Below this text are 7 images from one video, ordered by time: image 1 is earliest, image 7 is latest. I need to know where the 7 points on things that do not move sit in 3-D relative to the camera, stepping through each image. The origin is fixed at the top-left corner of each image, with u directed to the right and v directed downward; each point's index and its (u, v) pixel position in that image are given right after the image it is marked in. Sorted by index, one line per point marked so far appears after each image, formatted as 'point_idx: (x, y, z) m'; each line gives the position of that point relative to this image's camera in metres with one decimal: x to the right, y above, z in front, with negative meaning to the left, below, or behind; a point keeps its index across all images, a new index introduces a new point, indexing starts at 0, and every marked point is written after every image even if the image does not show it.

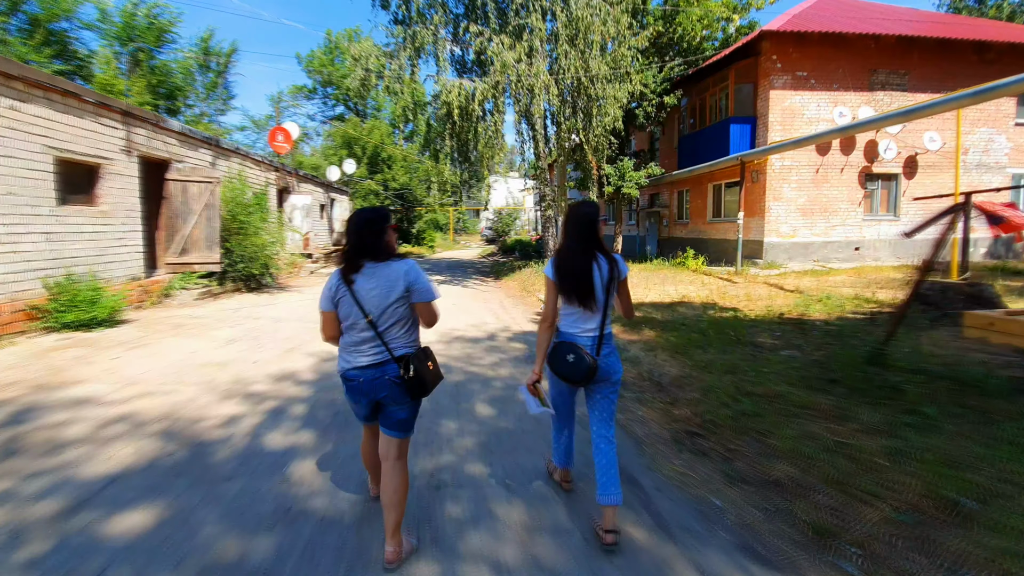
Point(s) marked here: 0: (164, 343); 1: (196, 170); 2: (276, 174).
0: (-4.4, -0.7, +6.4) m
1: (-6.2, +2.3, +9.8) m
2: (-7.1, +3.5, +15.2) m
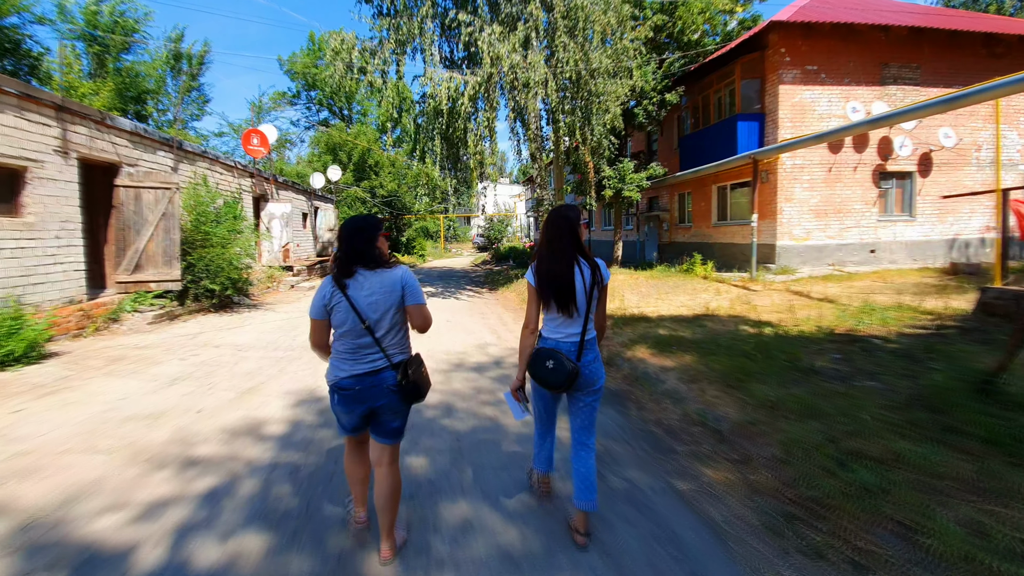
0: (-4.3, -1.0, +5.1) m
1: (-6.2, +2.0, +8.6) m
2: (-7.2, +3.0, +14.0) m
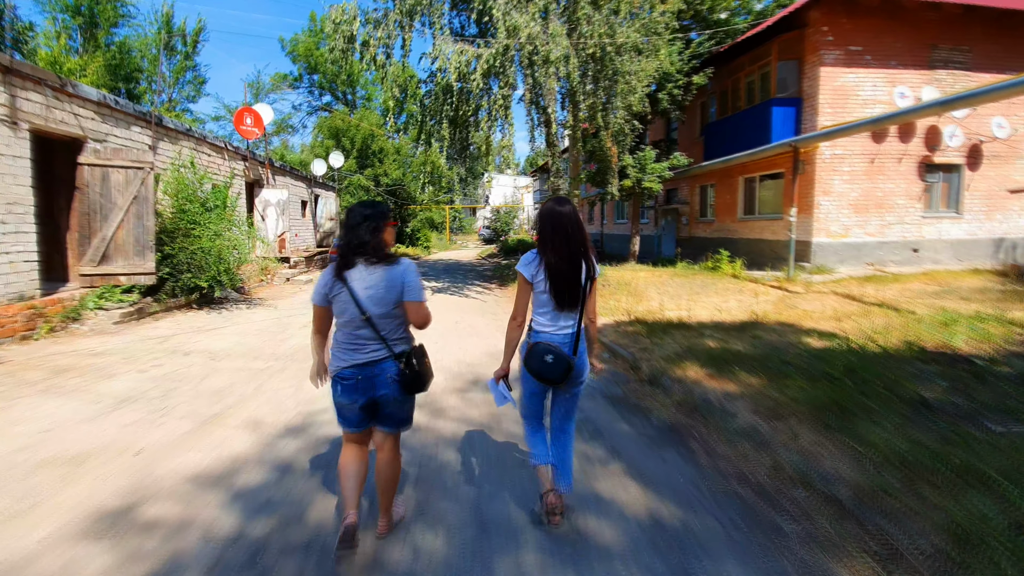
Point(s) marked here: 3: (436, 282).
0: (-4.1, -1.0, +4.1) m
1: (-5.9, +2.1, +7.5) m
2: (-6.8, +3.2, +12.9) m
3: (-2.4, +0.2, +15.7) m
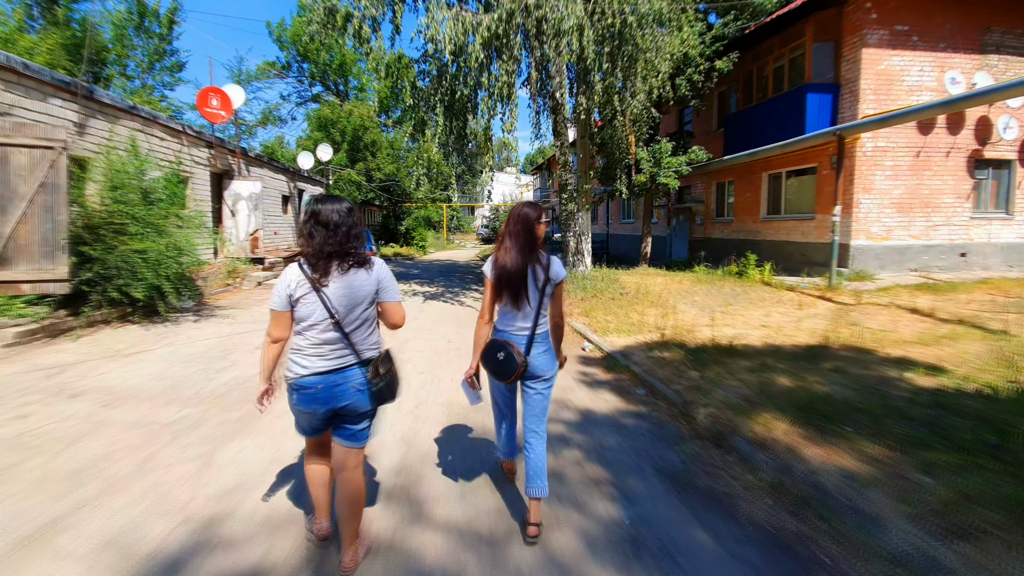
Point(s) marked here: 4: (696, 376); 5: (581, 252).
0: (-4.0, -1.1, +2.5) m
1: (-5.8, +1.9, +5.9) m
2: (-6.8, +3.1, +11.3) m
3: (-2.3, 0.0, +14.2) m
4: (+1.9, -0.9, +5.1) m
5: (+1.9, +1.0, +13.4) m
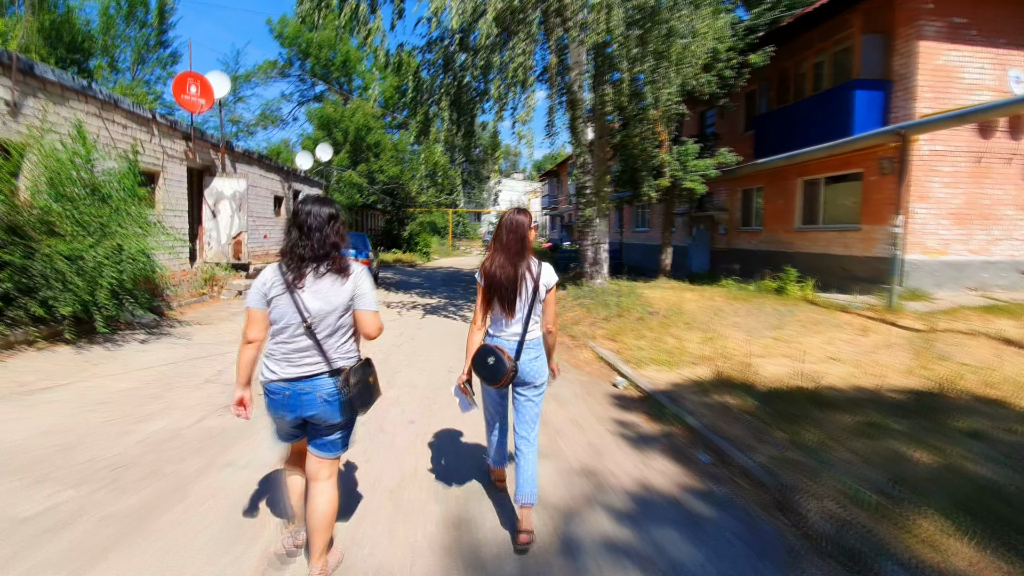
0: (-3.9, -1.2, +1.2) m
1: (-5.6, +1.8, +4.7) m
2: (-6.5, +2.9, +10.1) m
3: (-2.1, -0.3, +12.9) m
4: (+2.0, -1.1, +3.7) m
5: (+2.1, +0.6, +12.1) m
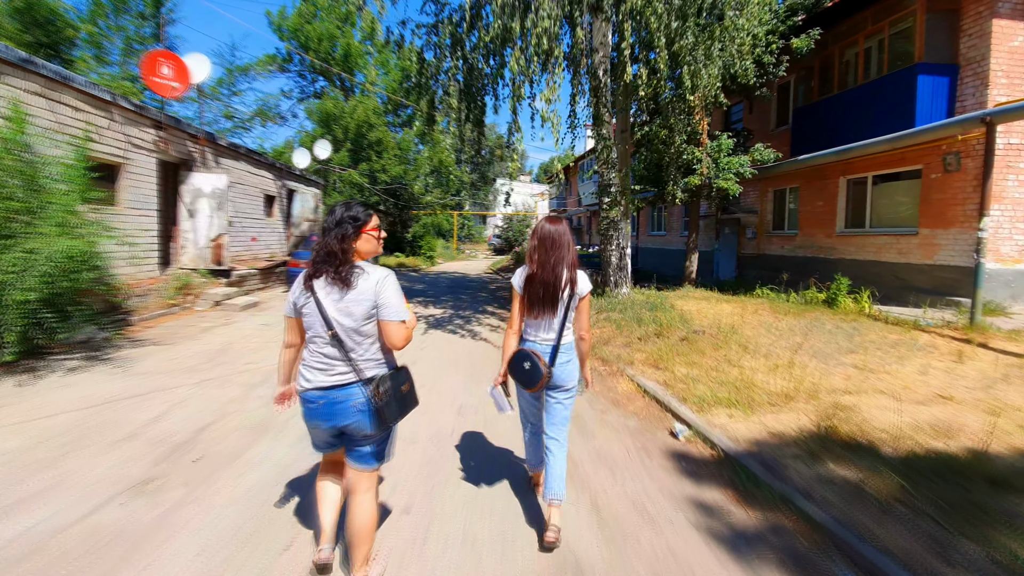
0: (-3.6, -1.4, -0.1) m
1: (-5.3, +1.7, +3.5) m
2: (-6.2, +2.7, +8.9) m
3: (-1.8, -0.5, +11.6) m
4: (+2.2, -1.3, +2.4) m
5: (+2.4, +0.4, +10.8) m
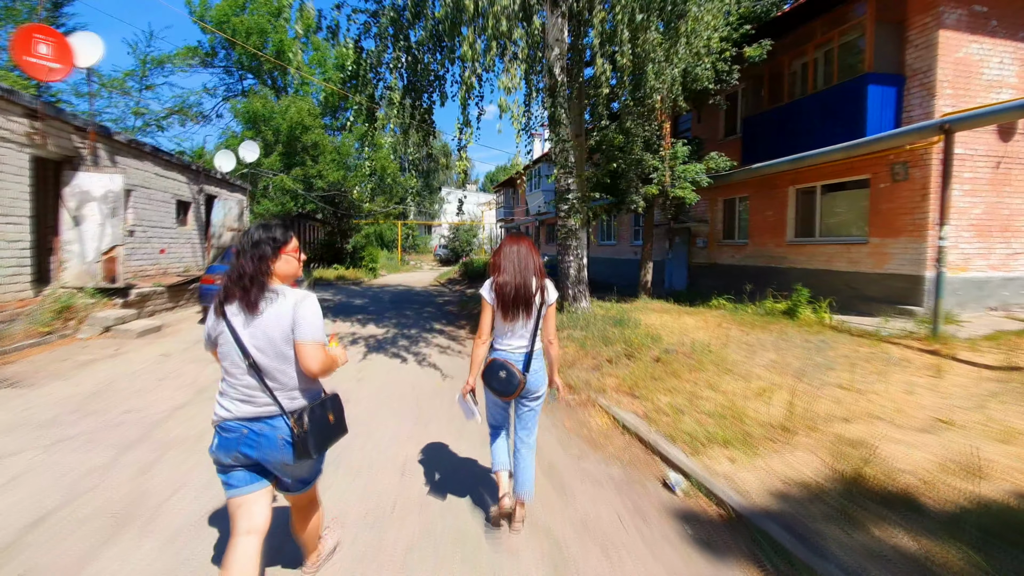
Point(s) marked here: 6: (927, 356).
0: (-3.4, -1.5, -1.3) m
1: (-5.5, +1.4, +2.1) m
2: (-6.9, +2.4, +7.4) m
3: (-2.8, -0.8, +10.5) m
4: (+2.2, -1.4, +1.7) m
5: (+1.4, +0.1, +10.1) m
6: (+5.7, -0.9, +6.9) m
